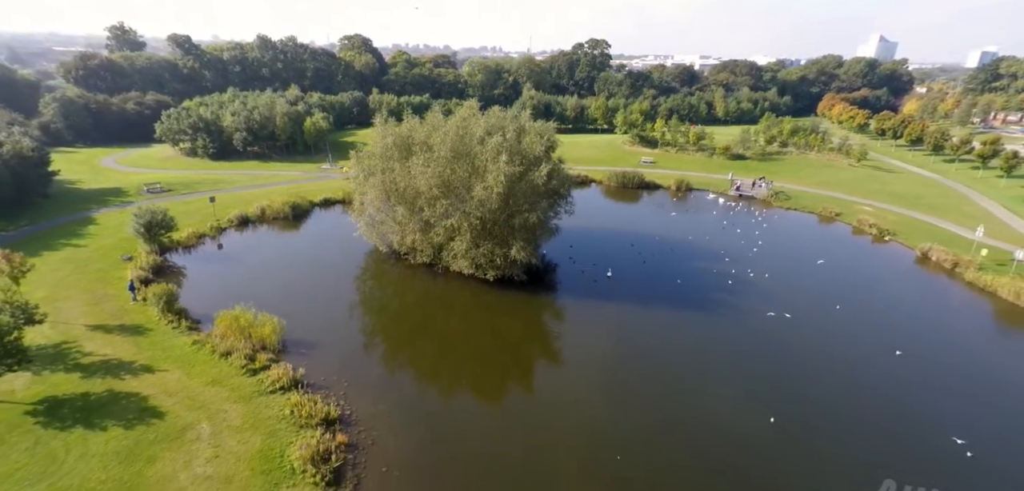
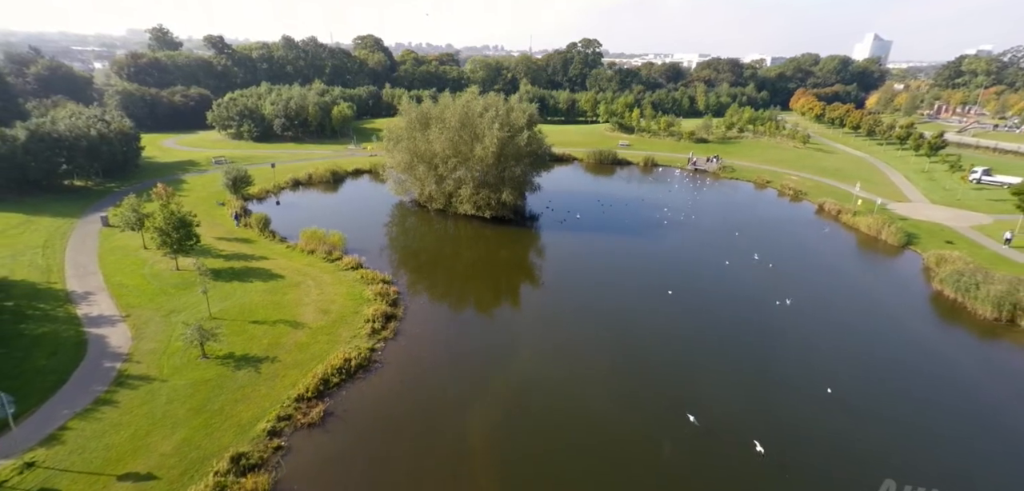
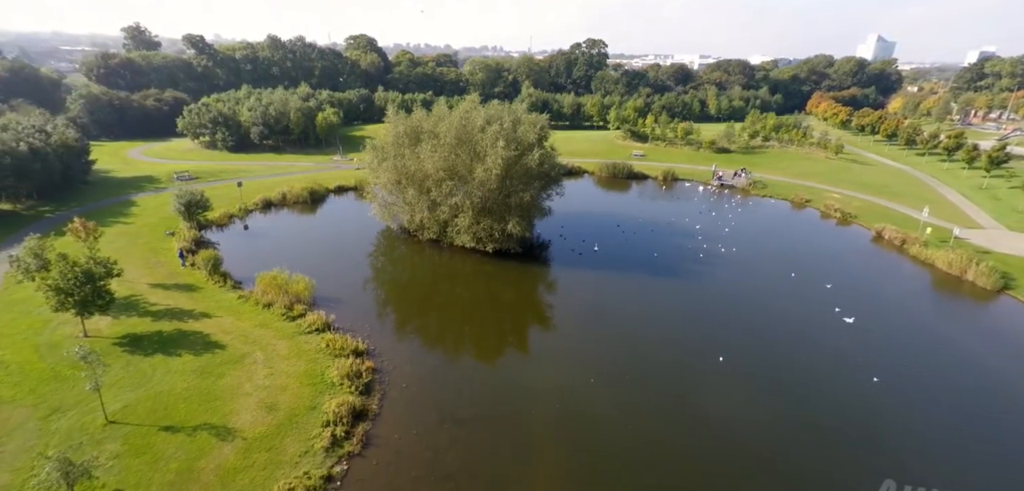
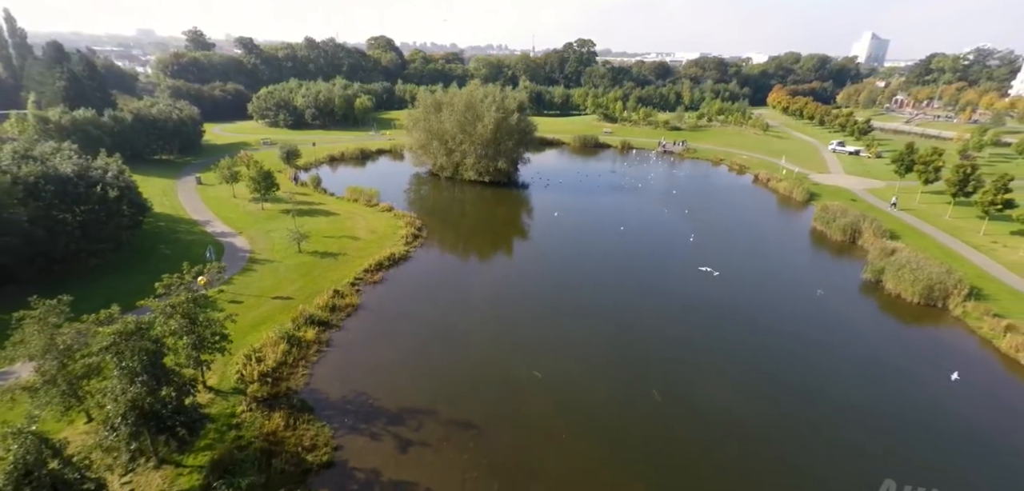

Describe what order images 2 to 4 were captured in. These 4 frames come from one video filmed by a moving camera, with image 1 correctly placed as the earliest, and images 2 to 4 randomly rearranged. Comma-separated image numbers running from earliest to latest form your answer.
3, 2, 4
